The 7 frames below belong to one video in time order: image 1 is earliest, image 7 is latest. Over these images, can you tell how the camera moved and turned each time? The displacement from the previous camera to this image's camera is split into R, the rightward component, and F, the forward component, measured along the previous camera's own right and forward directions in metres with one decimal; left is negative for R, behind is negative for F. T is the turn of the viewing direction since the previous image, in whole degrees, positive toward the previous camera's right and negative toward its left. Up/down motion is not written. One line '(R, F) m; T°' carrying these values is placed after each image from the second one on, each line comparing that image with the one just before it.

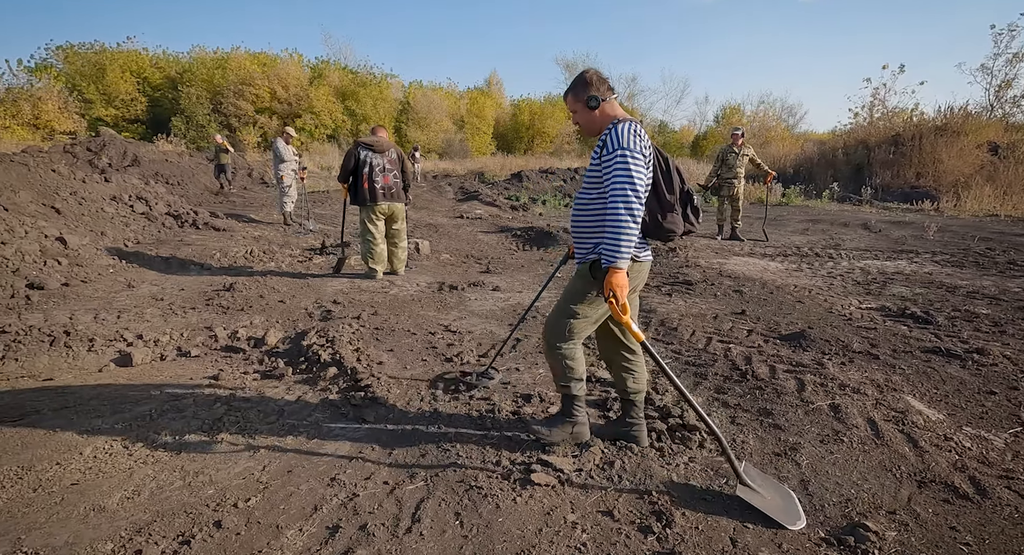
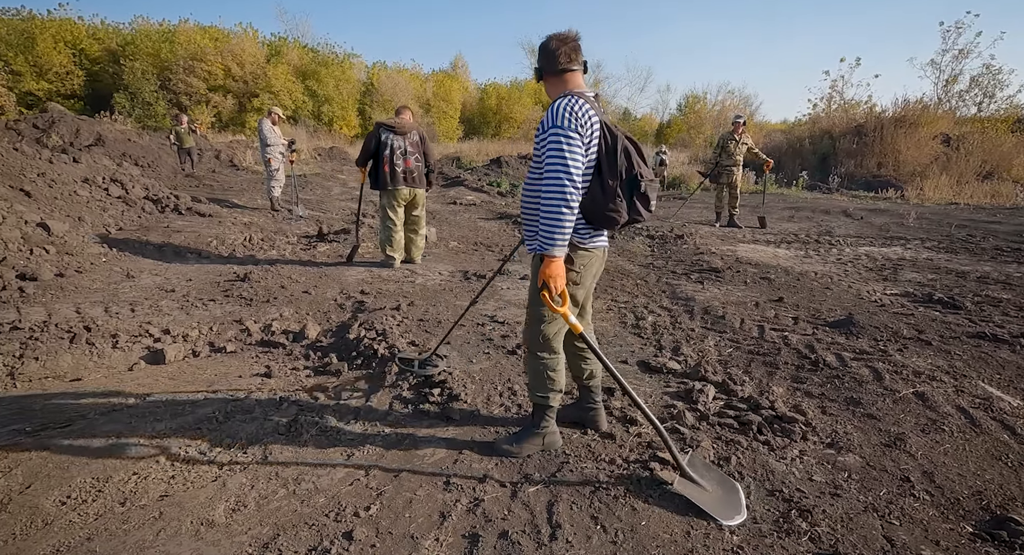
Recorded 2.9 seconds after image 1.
(-0.8, +0.2) m; +4°
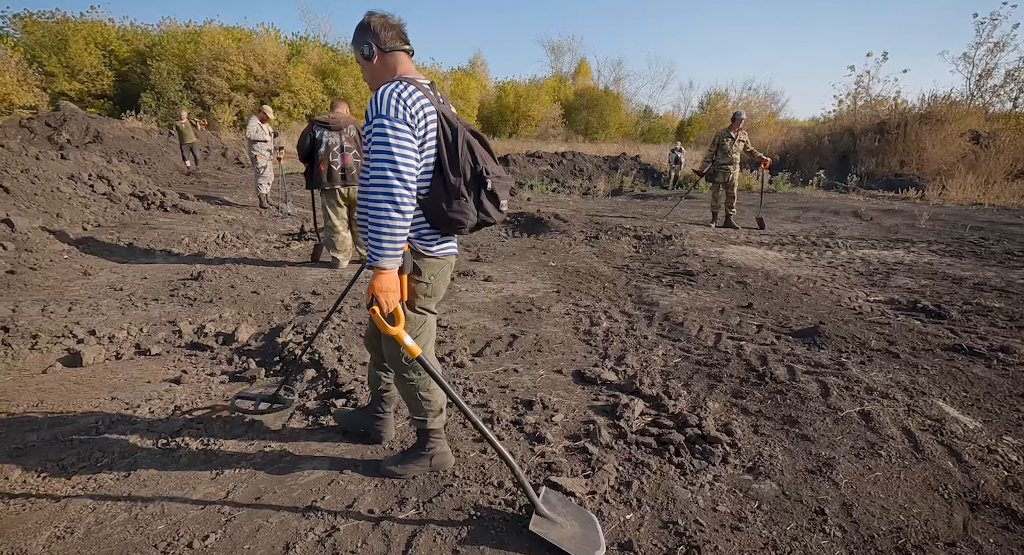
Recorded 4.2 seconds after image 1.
(+0.7, +0.2) m; -2°
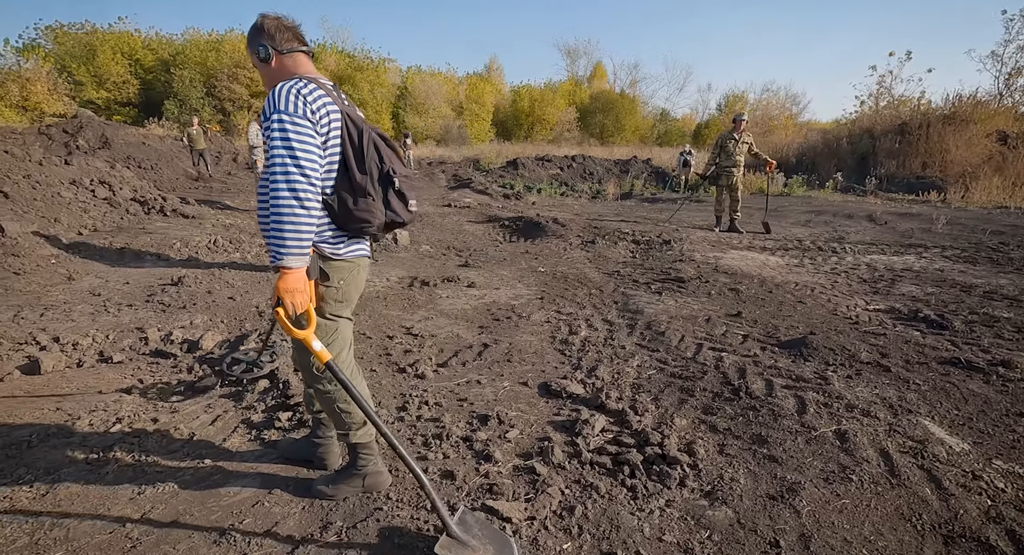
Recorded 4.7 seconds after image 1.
(+0.4, +0.2) m; -2°
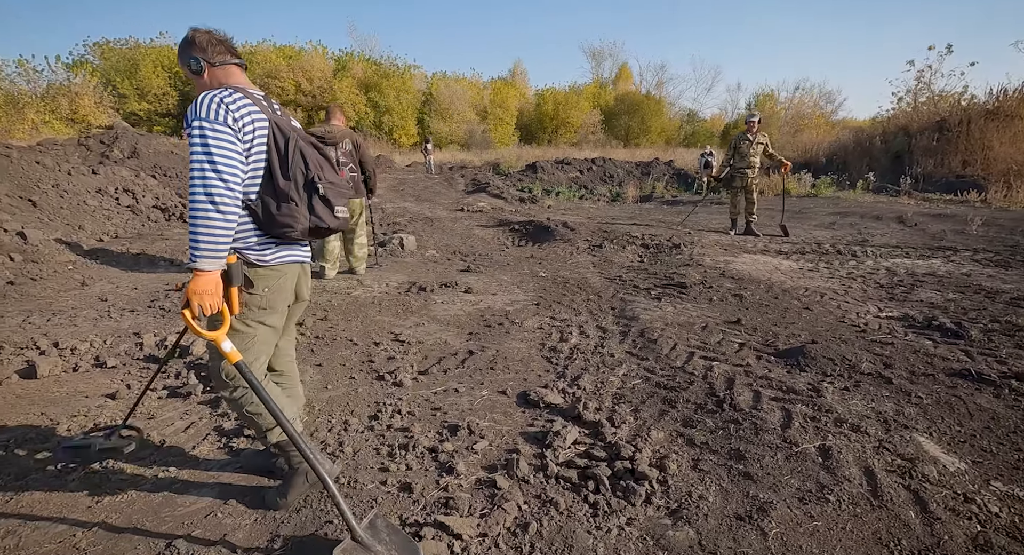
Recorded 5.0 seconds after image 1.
(+0.4, +0.1) m; -3°
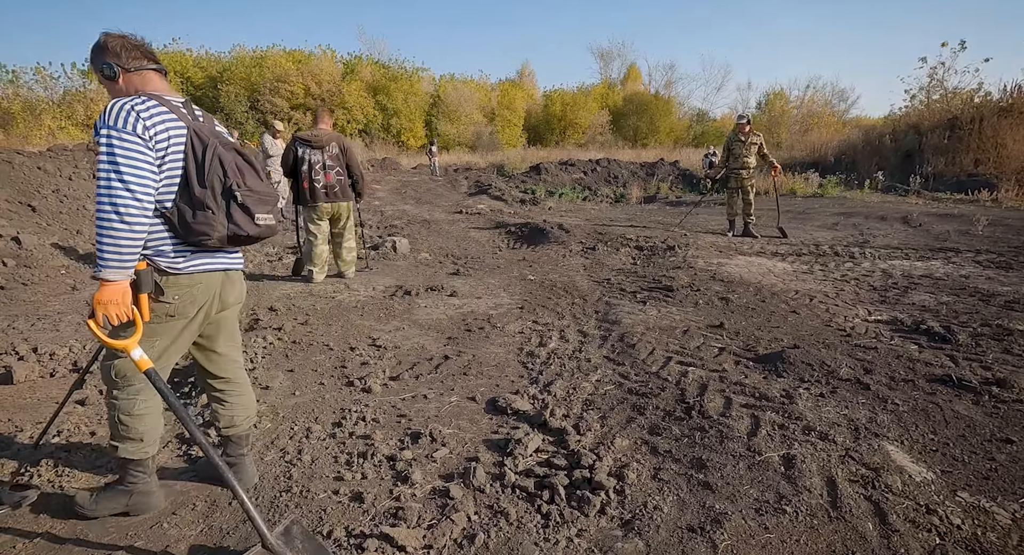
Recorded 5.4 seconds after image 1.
(+0.3, 0.0) m; -1°
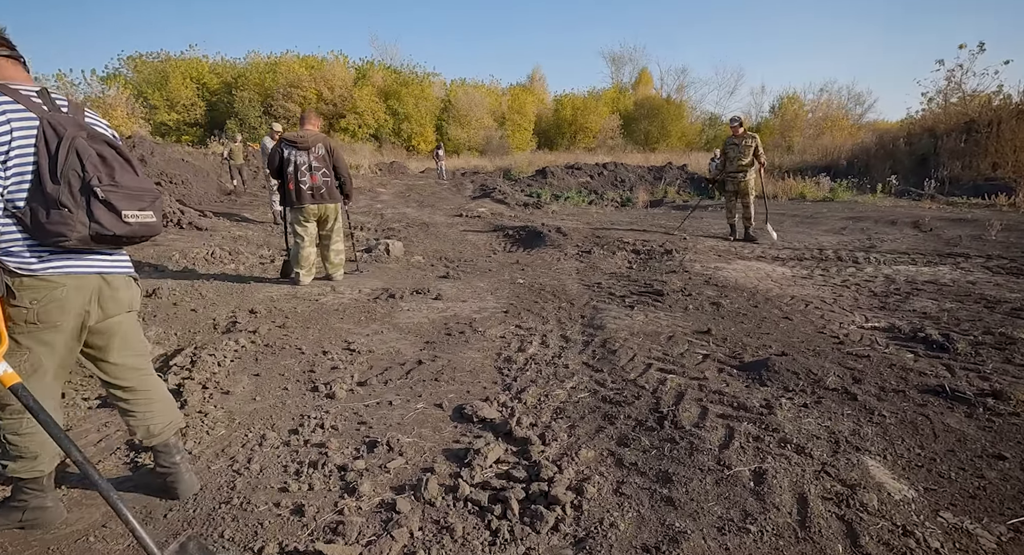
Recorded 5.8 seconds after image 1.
(+0.3, +0.1) m; -1°
